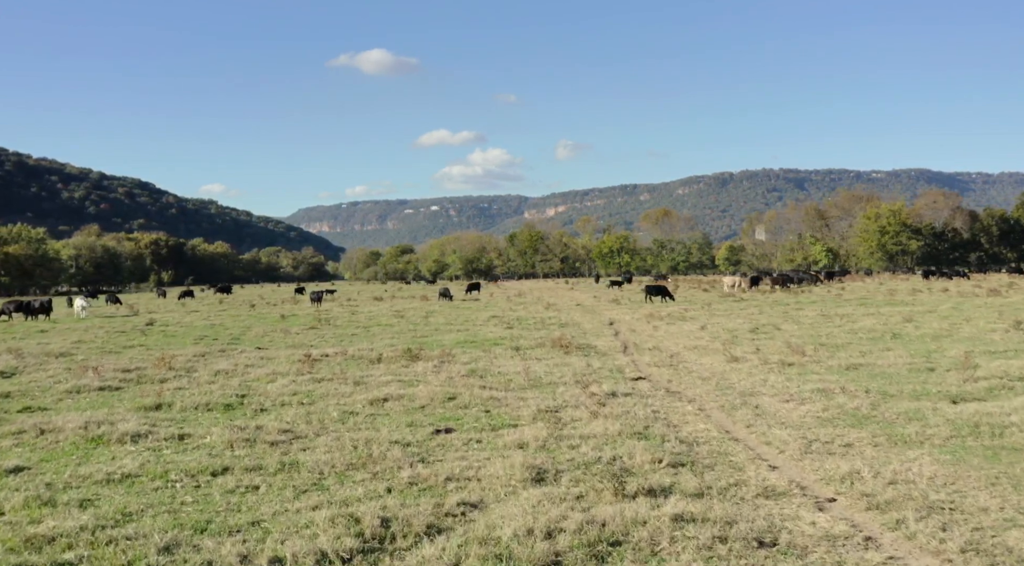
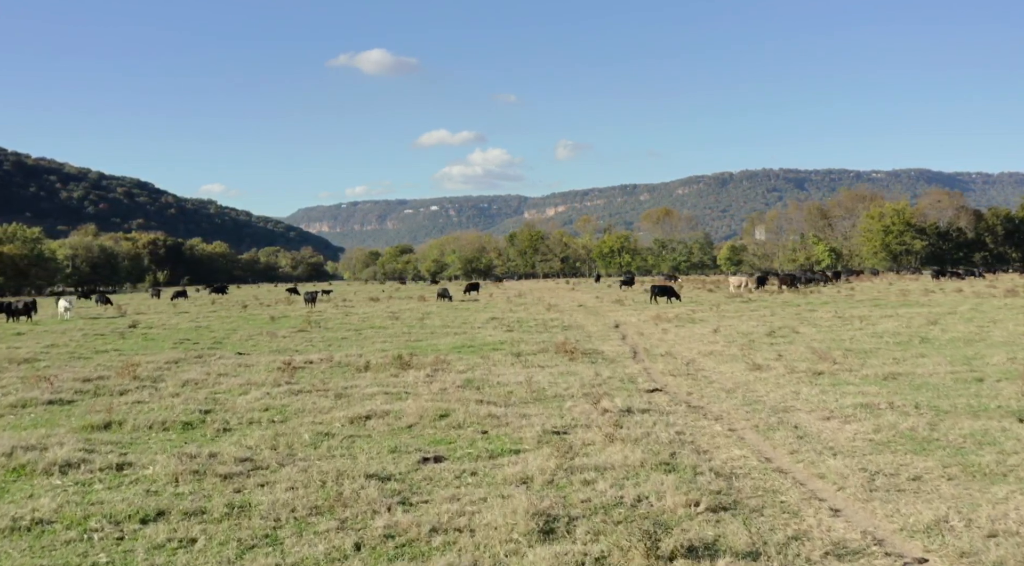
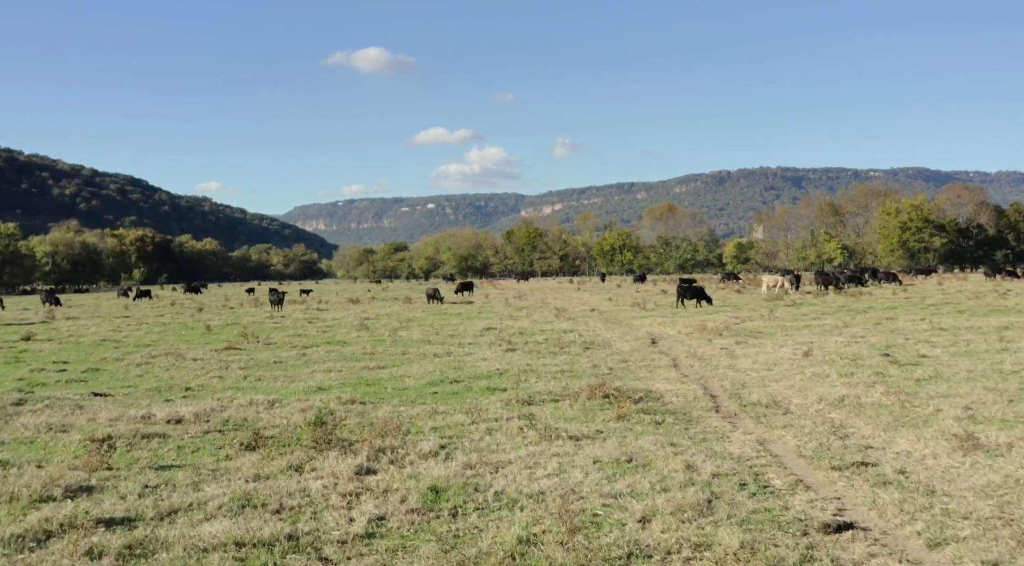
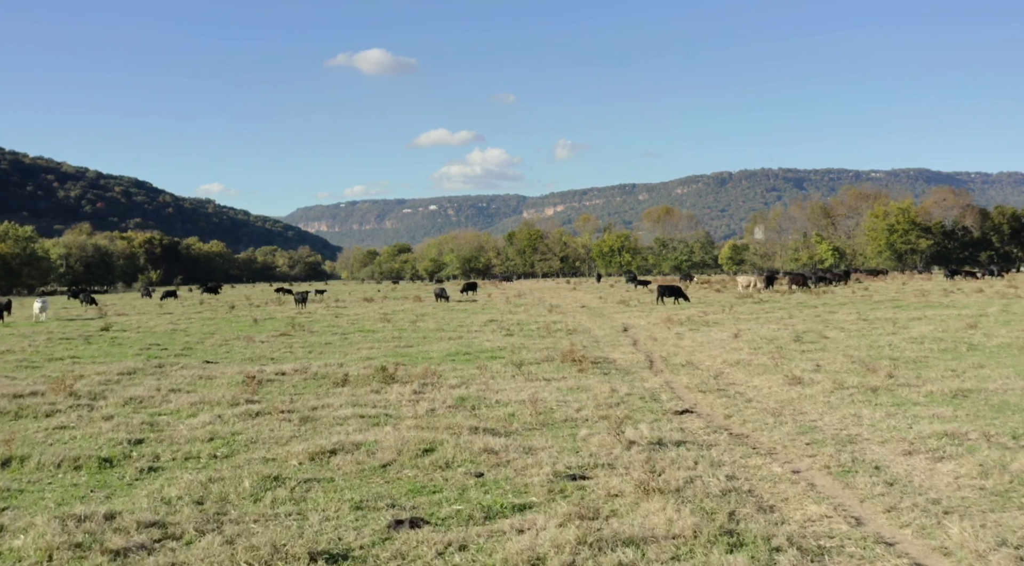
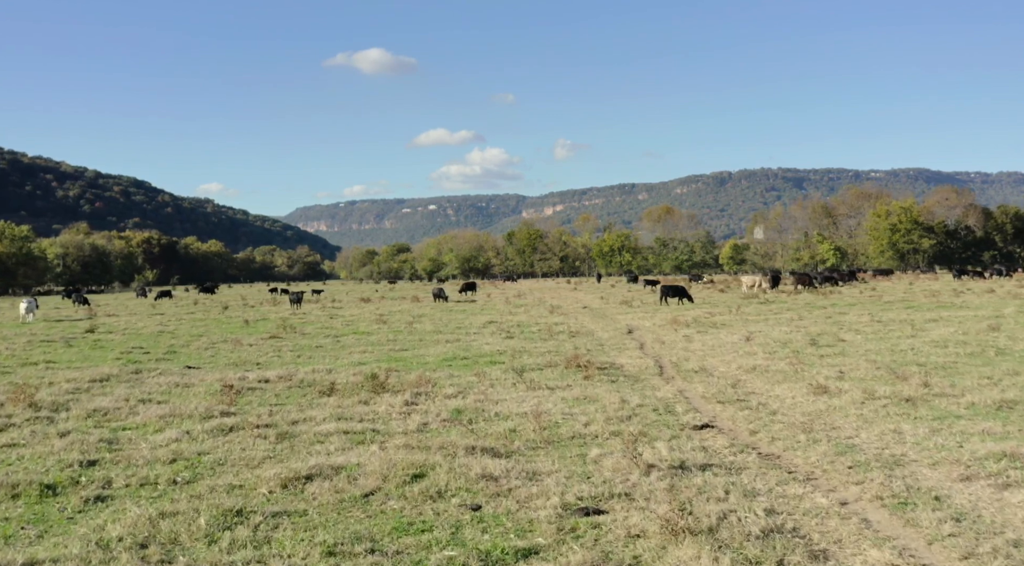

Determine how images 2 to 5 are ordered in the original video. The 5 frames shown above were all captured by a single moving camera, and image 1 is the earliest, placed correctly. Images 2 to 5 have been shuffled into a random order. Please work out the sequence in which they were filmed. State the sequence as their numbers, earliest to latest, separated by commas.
2, 4, 5, 3
